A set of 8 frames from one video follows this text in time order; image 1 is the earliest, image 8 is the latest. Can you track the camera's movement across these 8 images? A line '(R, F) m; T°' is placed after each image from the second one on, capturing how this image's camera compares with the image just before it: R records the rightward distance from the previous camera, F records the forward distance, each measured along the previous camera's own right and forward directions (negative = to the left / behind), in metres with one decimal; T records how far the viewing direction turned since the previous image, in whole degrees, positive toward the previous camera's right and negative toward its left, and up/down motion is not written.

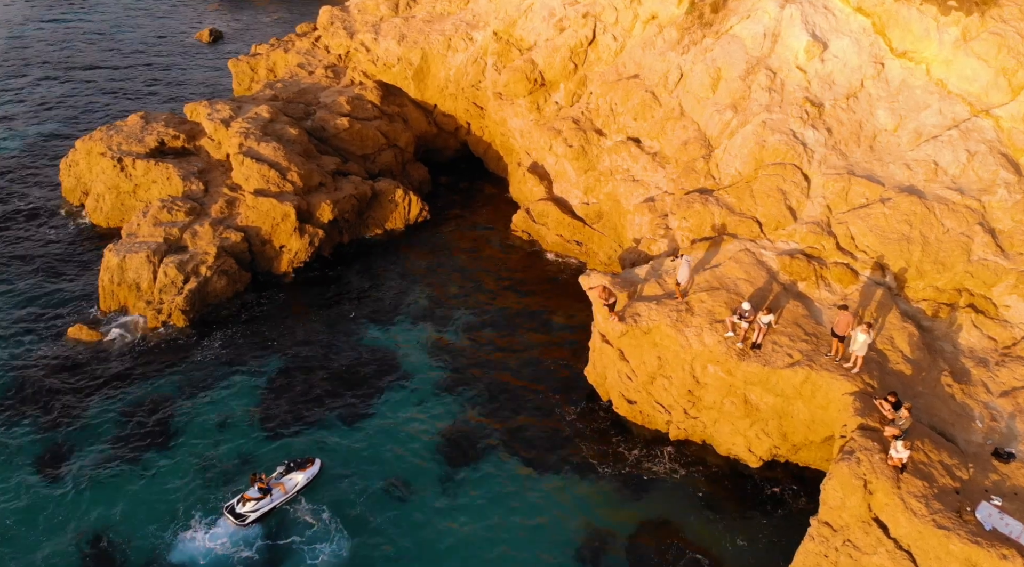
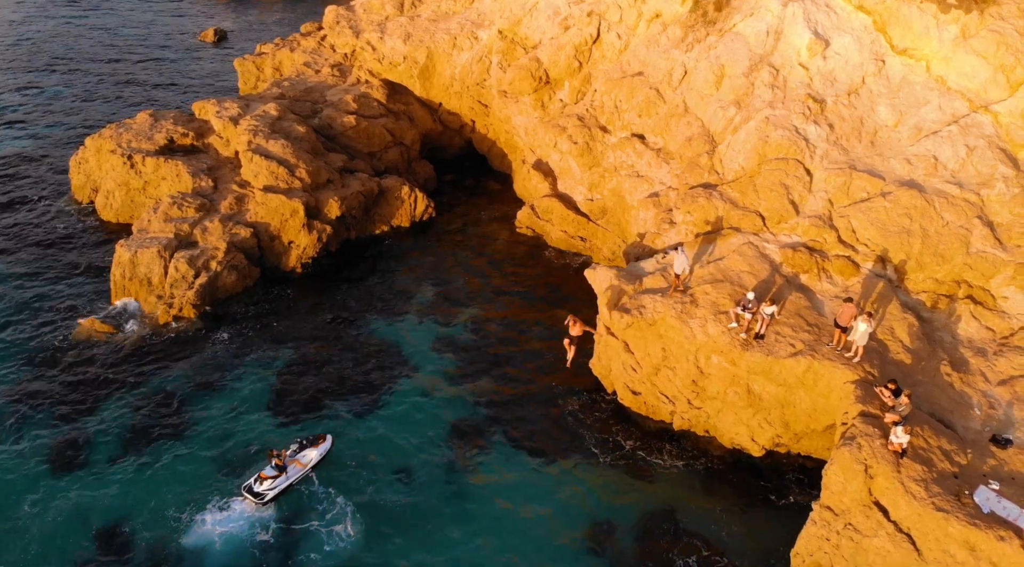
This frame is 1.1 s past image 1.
(-0.2, -0.5) m; 0°
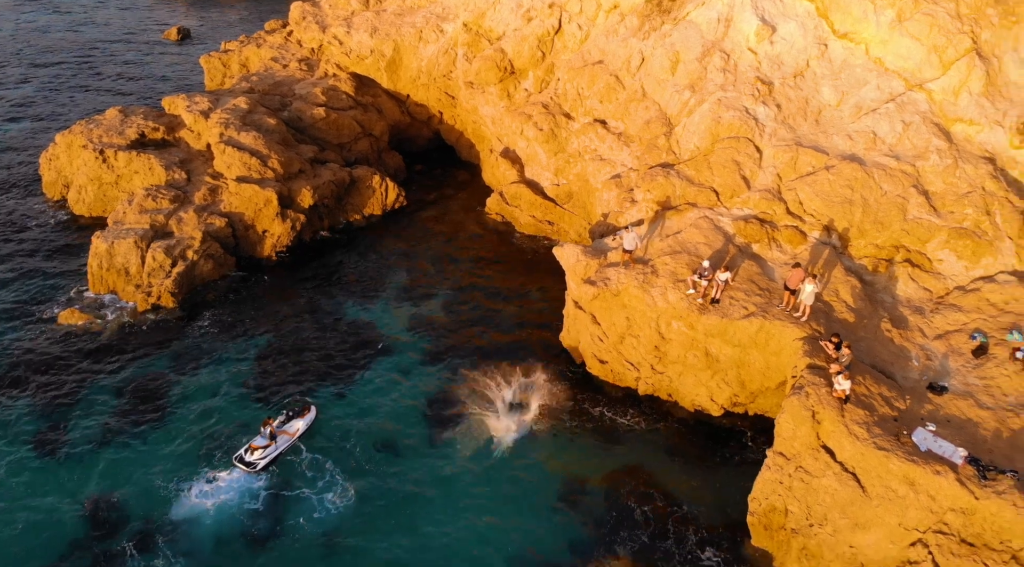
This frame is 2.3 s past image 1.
(-0.2, -1.6) m; +2°
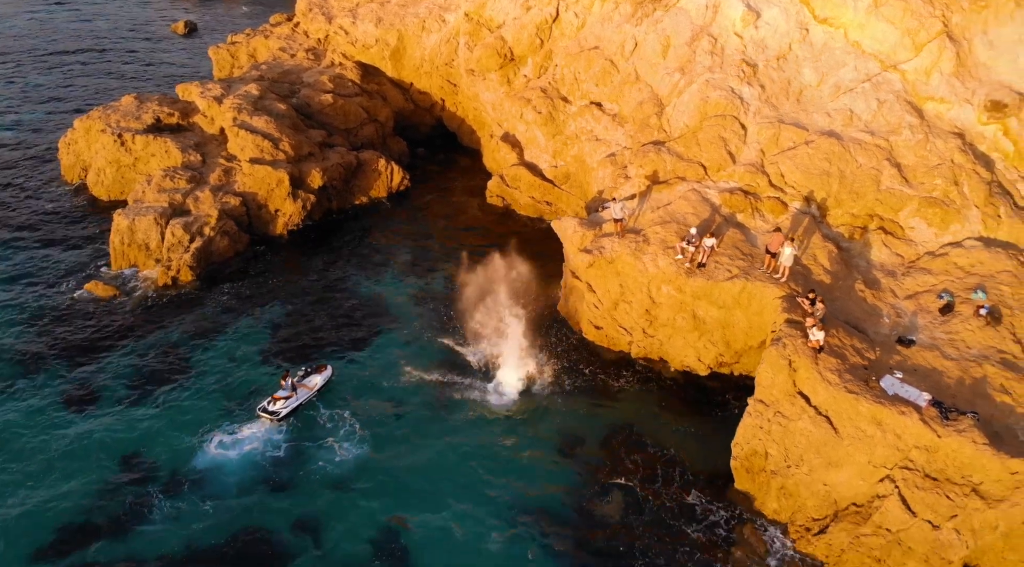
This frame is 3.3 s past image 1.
(-0.1, -2.2) m; 0°
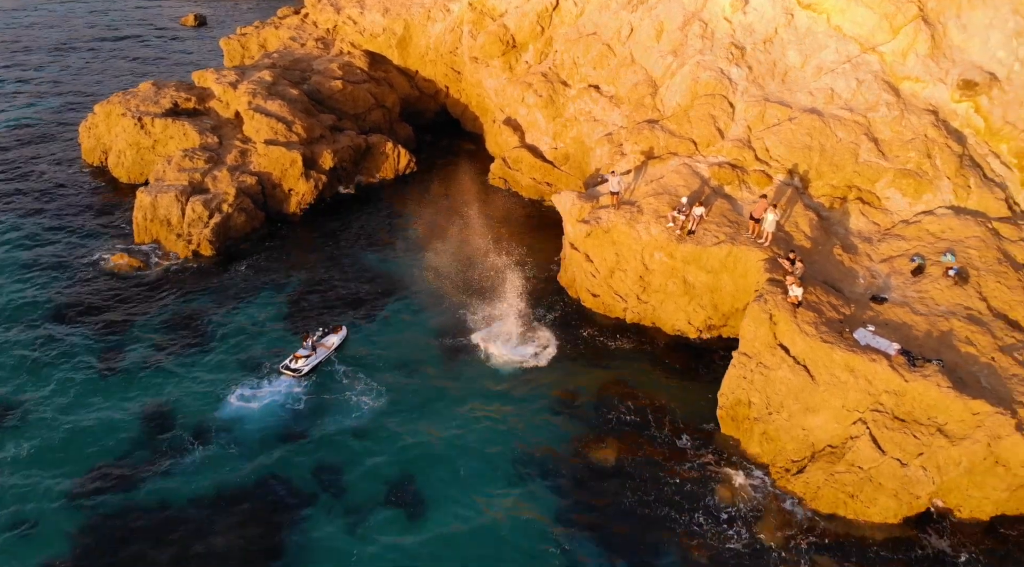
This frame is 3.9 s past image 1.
(-0.1, -2.3) m; 0°
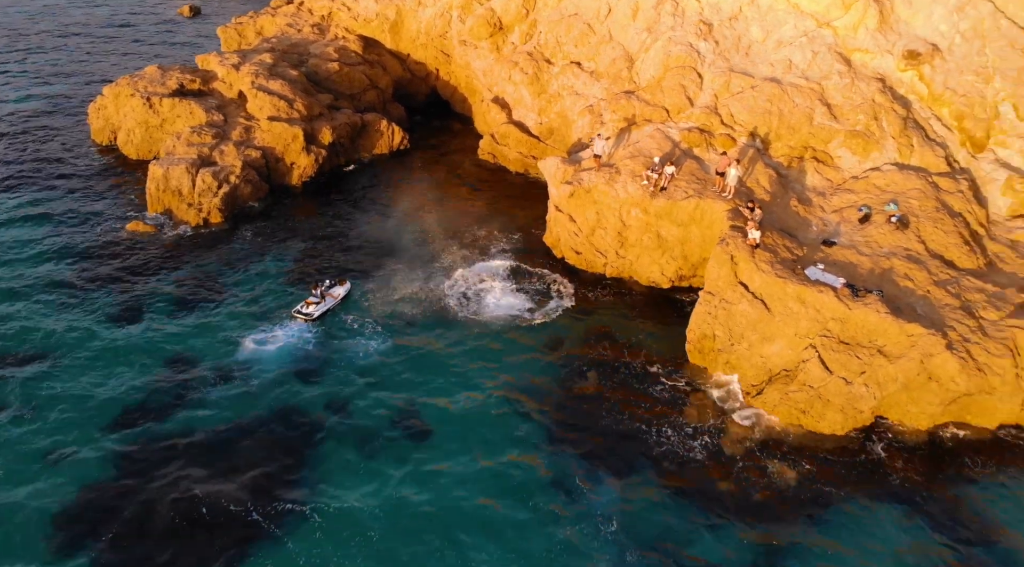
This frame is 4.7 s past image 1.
(-0.1, -3.5) m; +1°
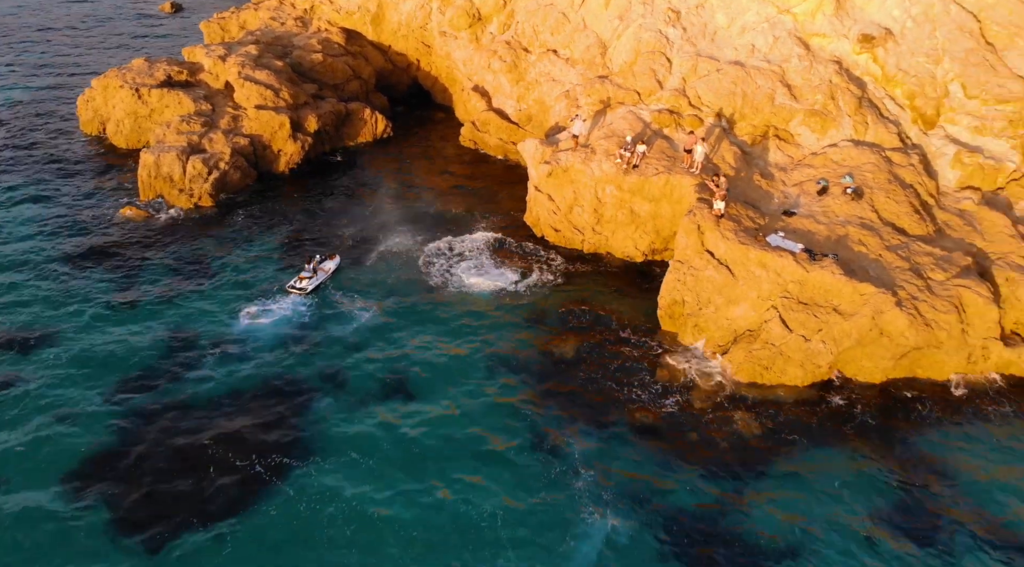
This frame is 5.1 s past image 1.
(-0.1, -2.1) m; +1°
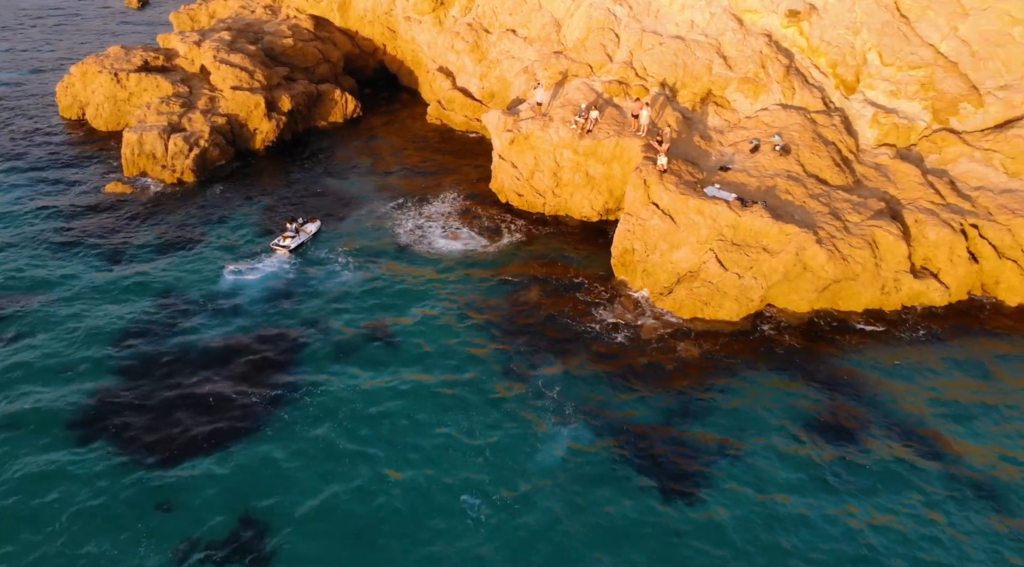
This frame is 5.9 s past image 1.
(-0.1, -3.9) m; +2°
